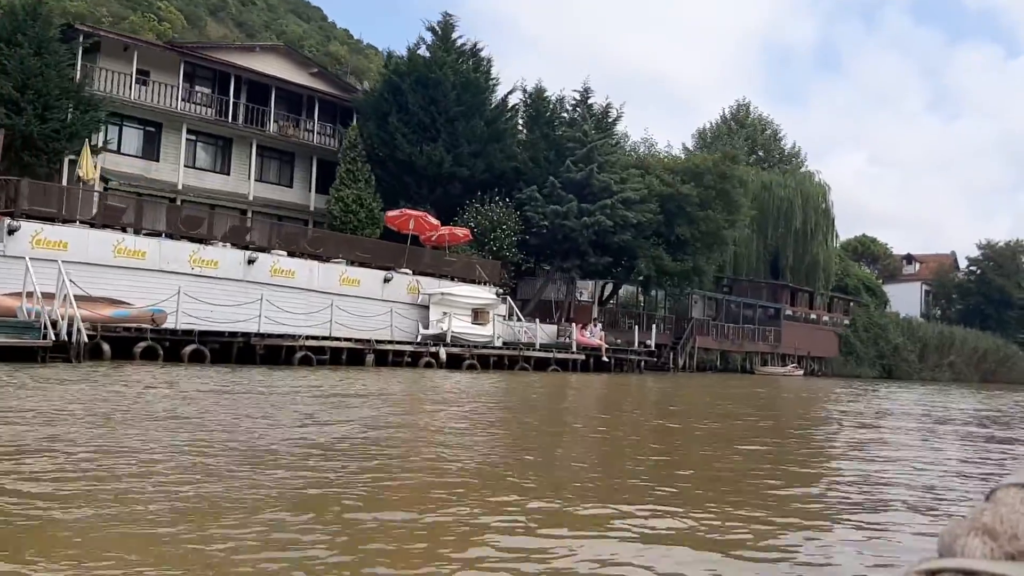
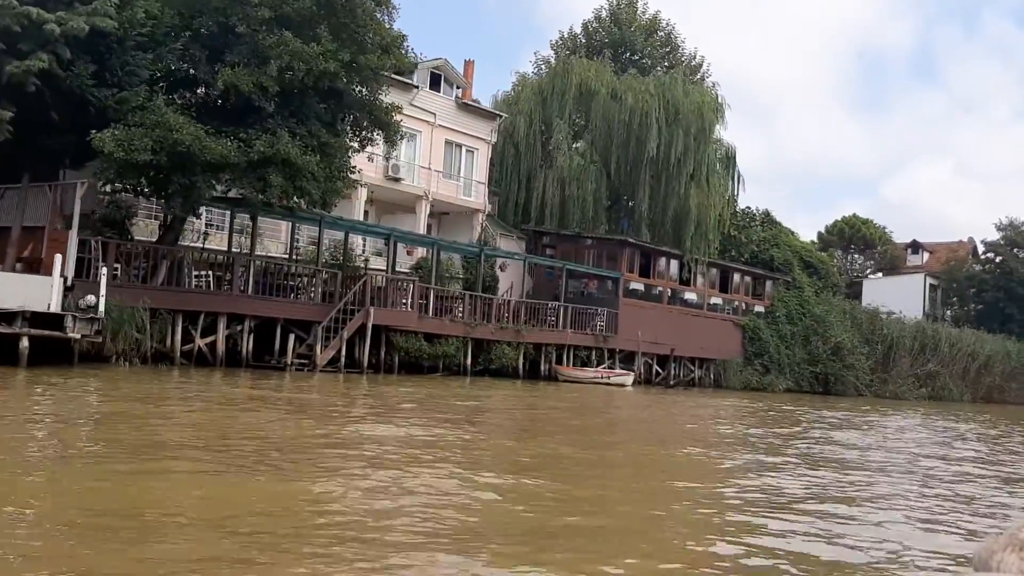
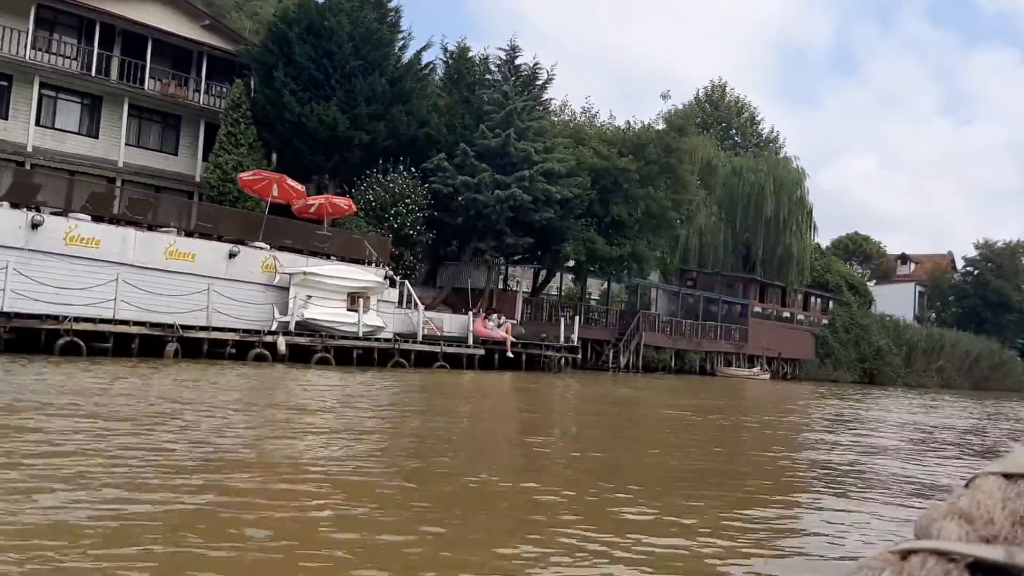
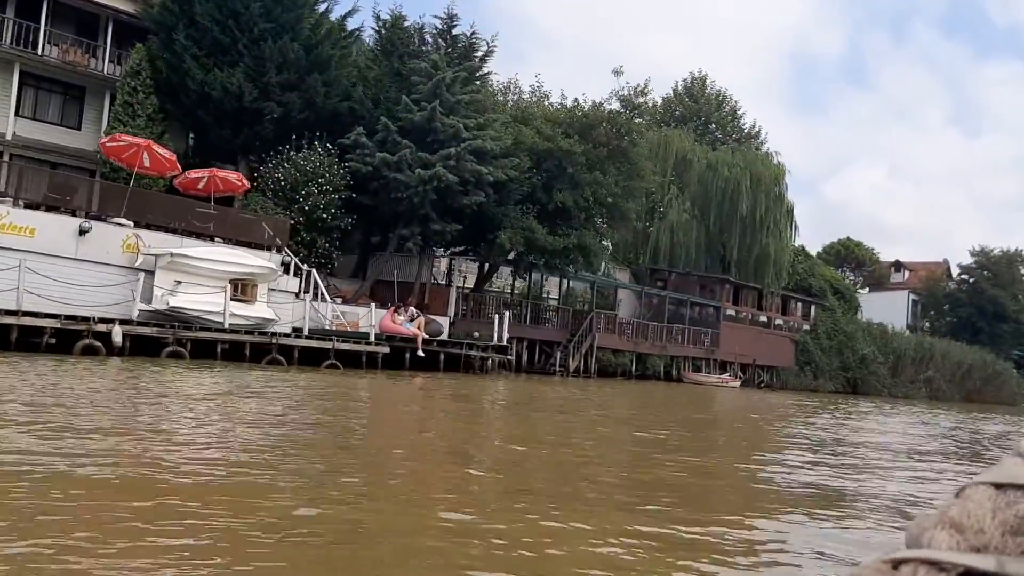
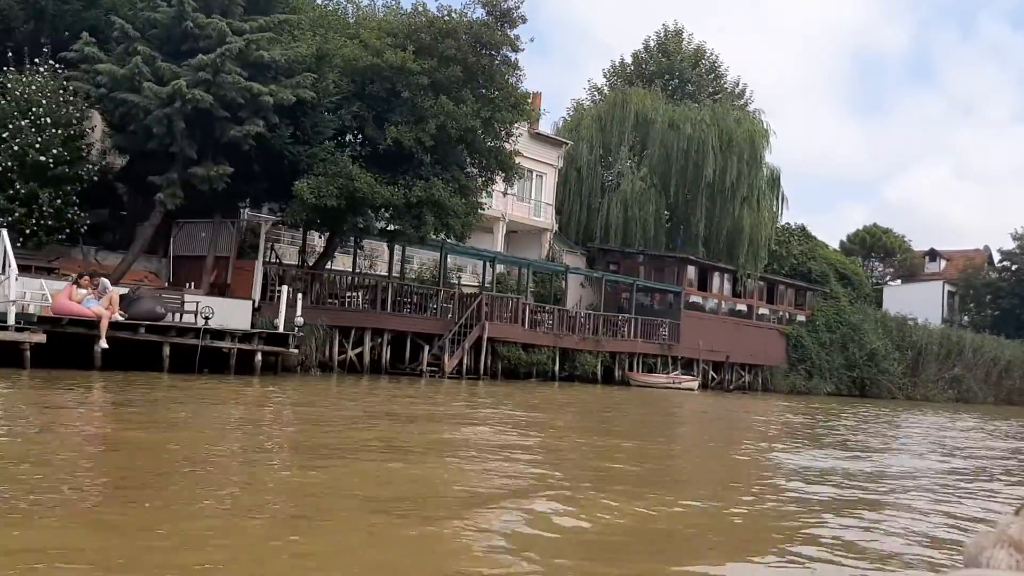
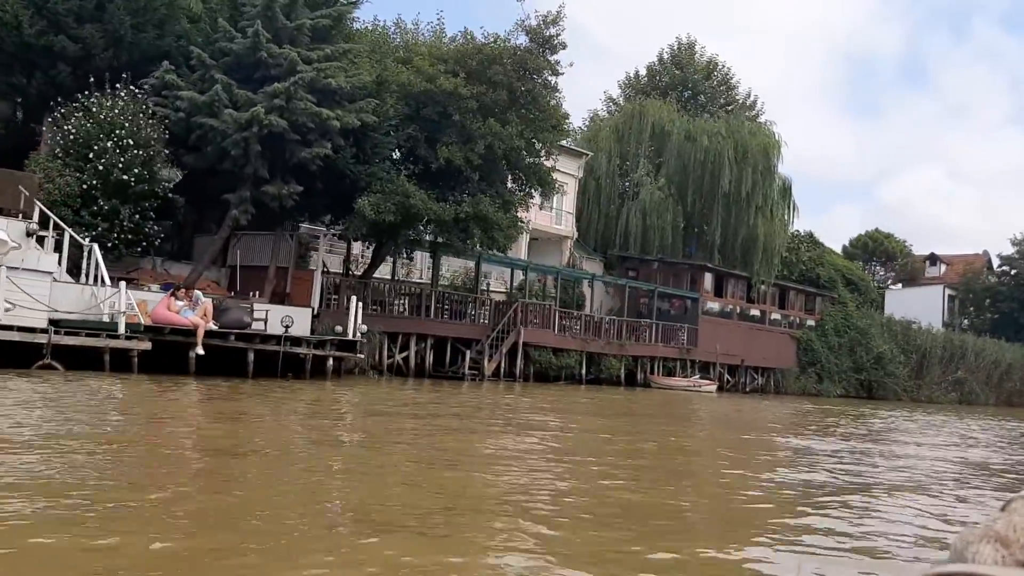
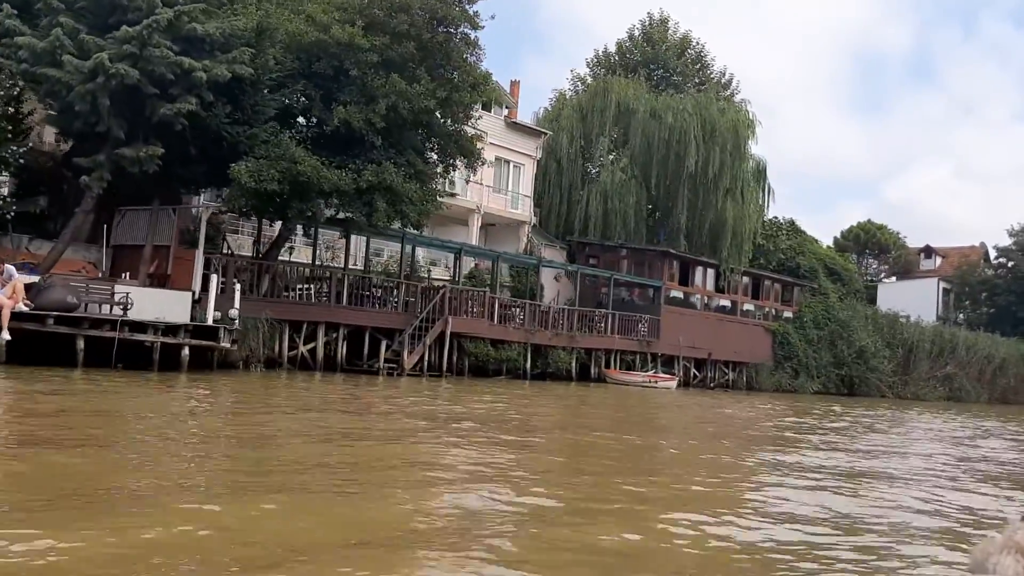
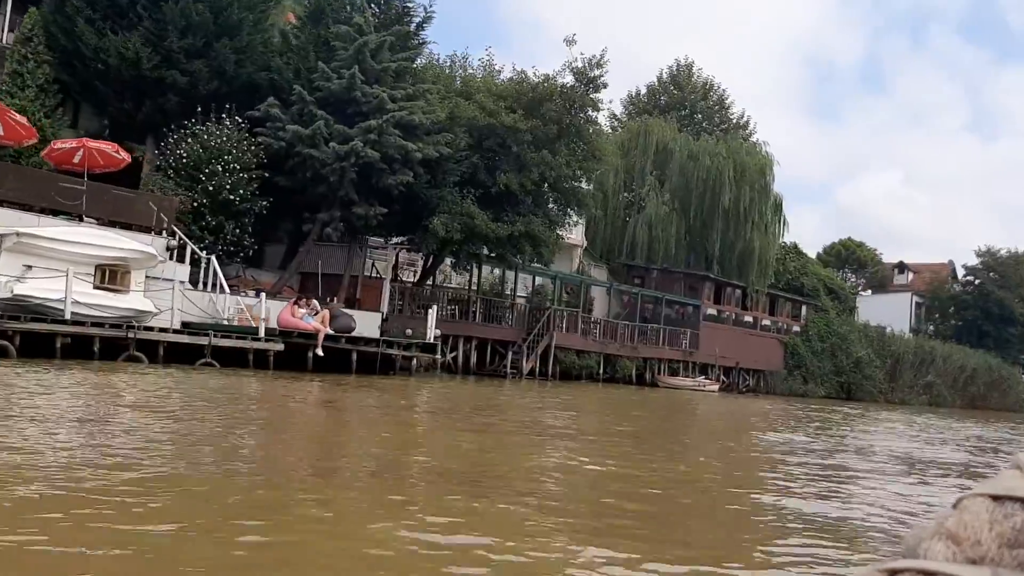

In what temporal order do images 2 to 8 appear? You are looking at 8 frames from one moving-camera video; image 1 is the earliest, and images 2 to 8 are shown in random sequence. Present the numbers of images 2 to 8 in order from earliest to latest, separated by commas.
3, 4, 8, 6, 5, 7, 2
